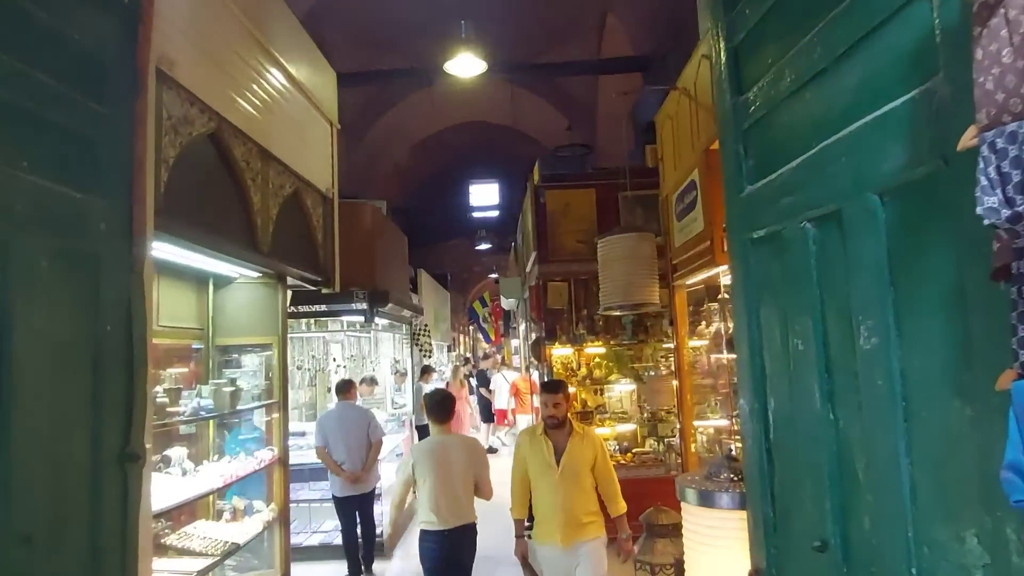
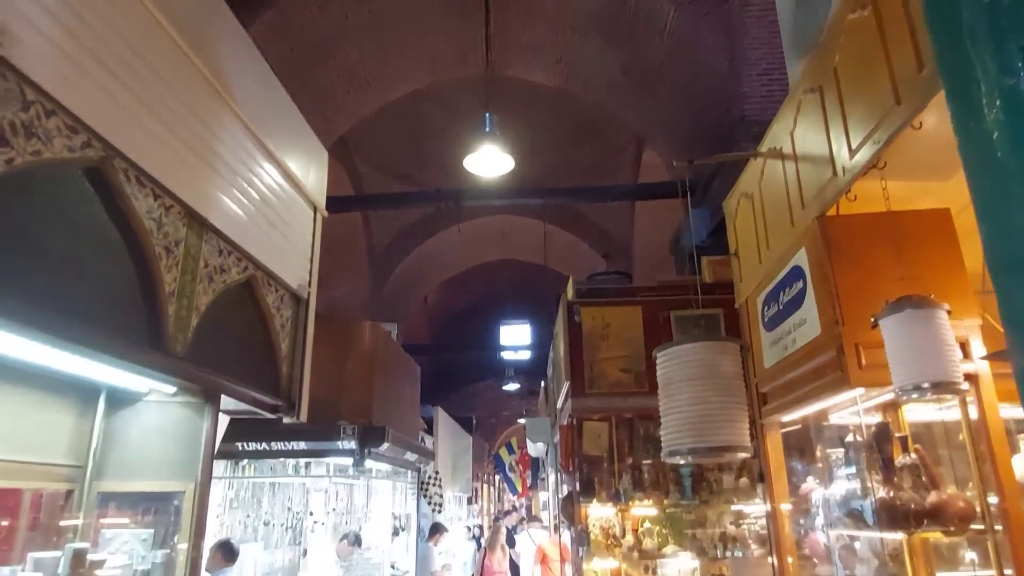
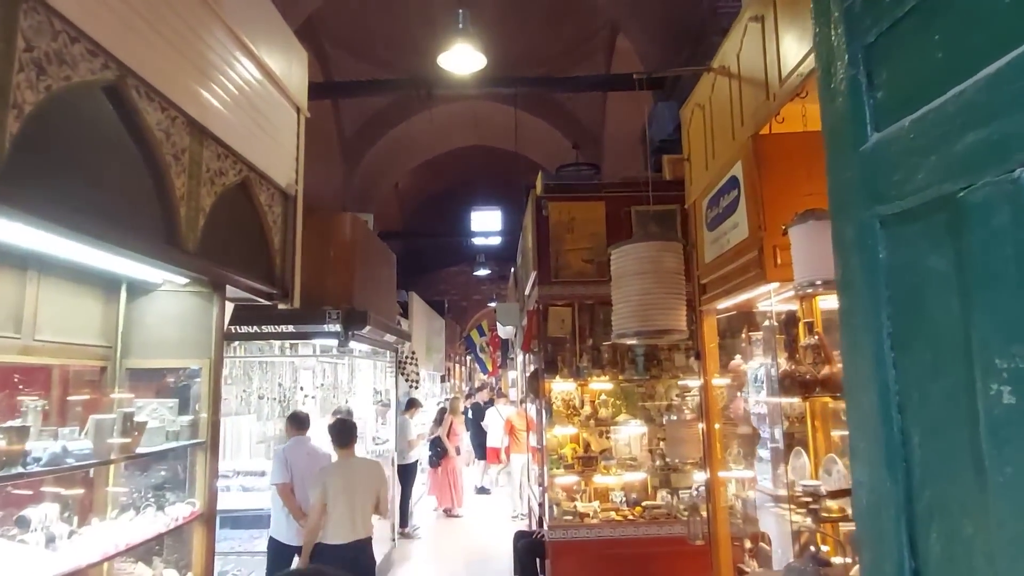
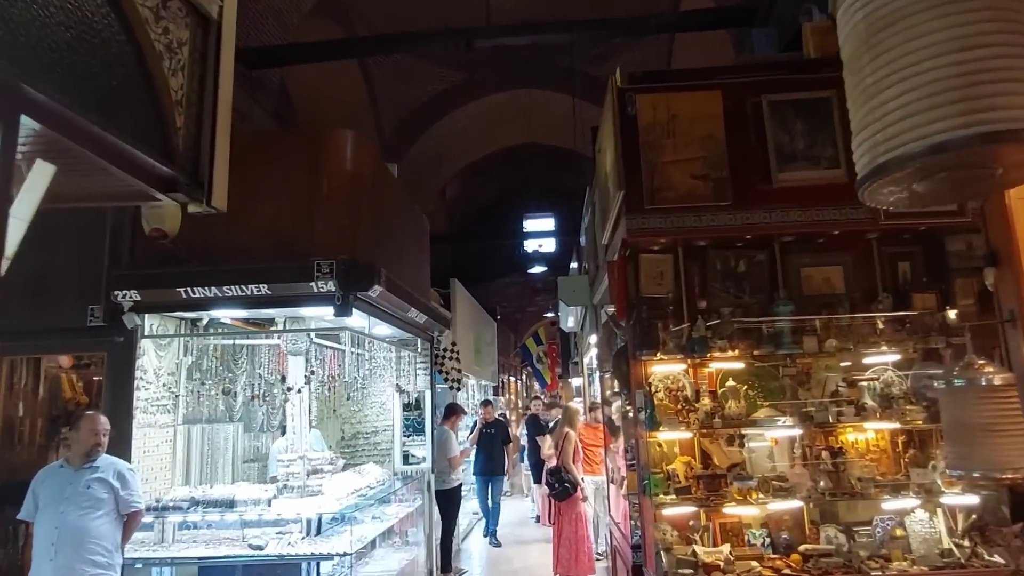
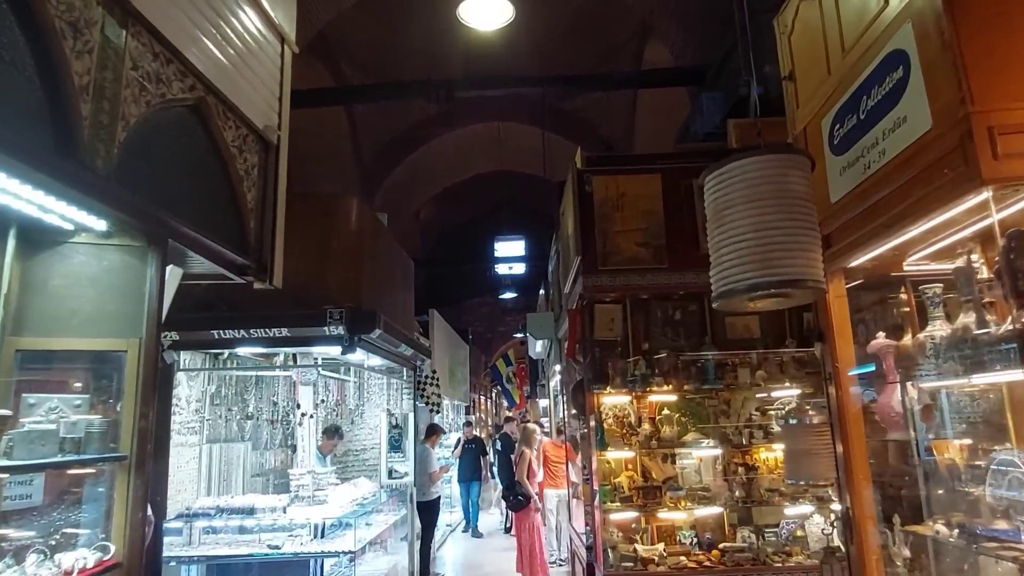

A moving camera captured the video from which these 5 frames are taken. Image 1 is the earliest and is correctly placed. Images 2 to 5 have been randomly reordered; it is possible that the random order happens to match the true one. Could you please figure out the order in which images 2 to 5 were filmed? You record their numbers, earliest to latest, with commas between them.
3, 2, 5, 4
